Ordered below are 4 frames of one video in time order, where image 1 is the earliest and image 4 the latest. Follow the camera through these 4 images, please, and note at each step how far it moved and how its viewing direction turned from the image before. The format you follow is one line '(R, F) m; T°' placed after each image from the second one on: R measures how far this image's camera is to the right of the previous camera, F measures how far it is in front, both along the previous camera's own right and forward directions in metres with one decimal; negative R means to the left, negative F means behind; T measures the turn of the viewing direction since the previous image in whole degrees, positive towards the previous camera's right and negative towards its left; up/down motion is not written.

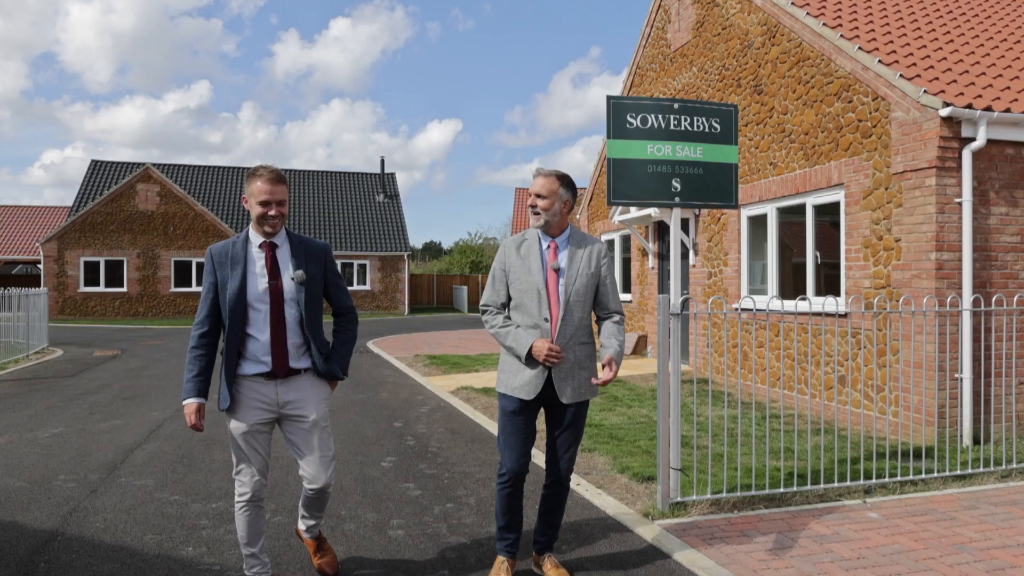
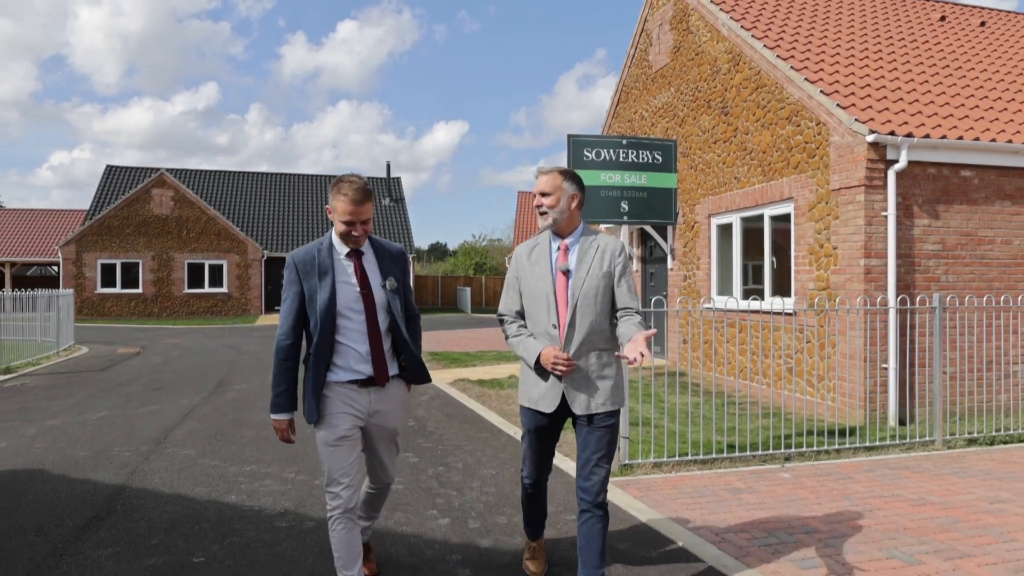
(+0.2, -1.1) m; 0°
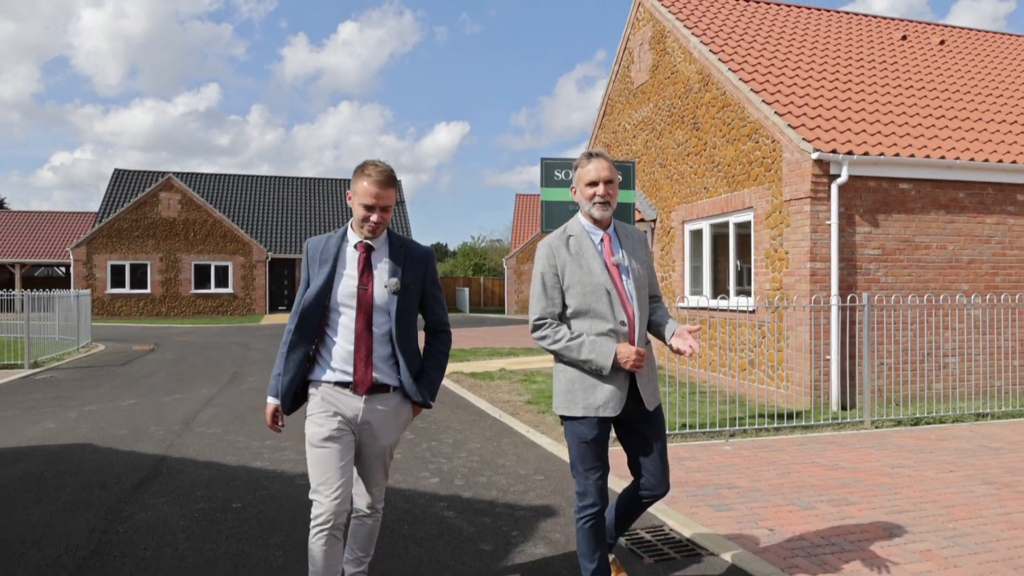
(+0.2, -1.1) m; 0°
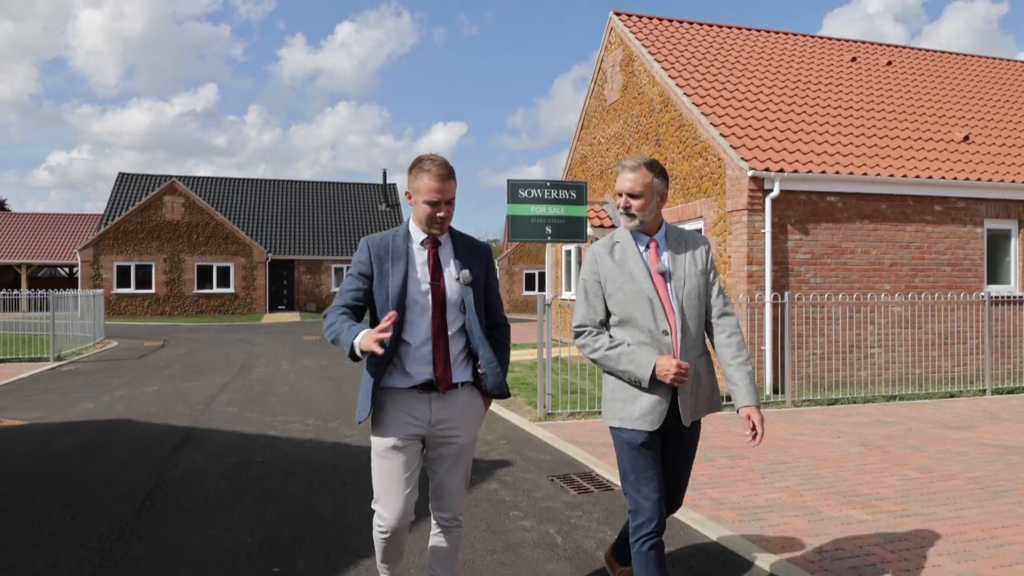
(+0.3, -1.4) m; 0°
